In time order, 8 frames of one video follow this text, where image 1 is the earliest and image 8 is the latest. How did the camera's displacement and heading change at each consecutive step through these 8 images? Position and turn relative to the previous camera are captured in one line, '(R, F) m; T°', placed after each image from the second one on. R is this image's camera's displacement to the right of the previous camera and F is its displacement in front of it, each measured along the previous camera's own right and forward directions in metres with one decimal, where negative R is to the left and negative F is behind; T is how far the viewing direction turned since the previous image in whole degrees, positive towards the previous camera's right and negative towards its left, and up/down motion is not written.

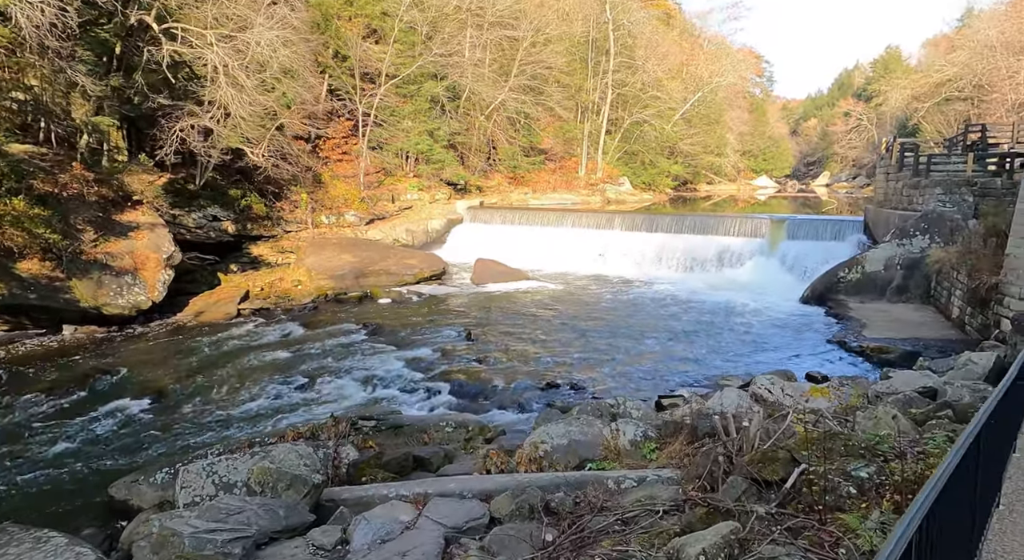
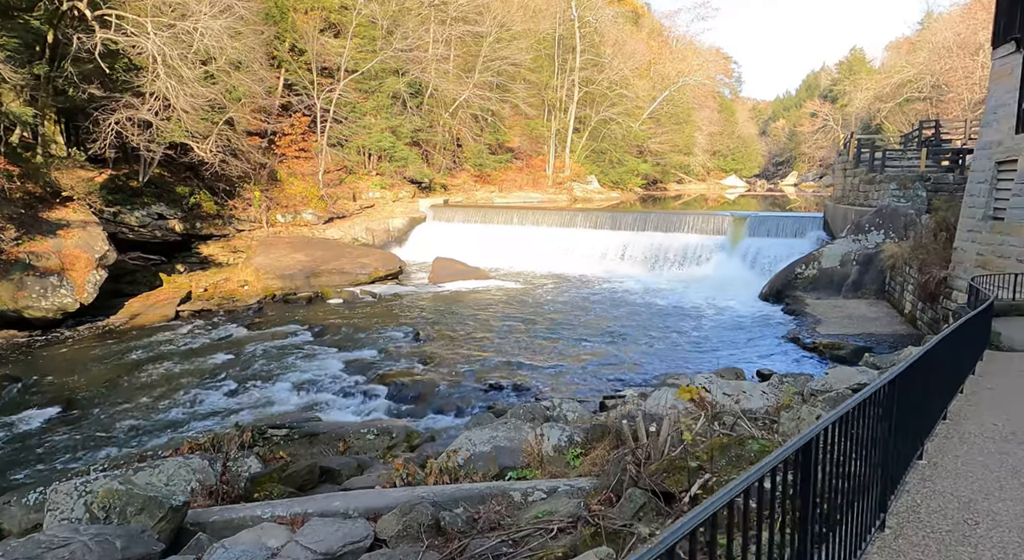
(+0.4, +0.4) m; +2°
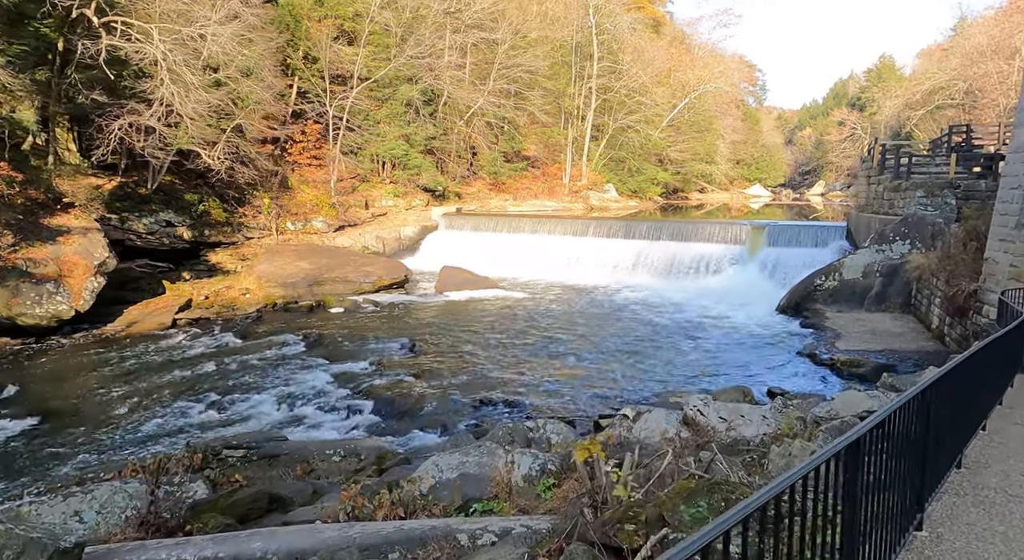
(+0.3, +0.4) m; -2°
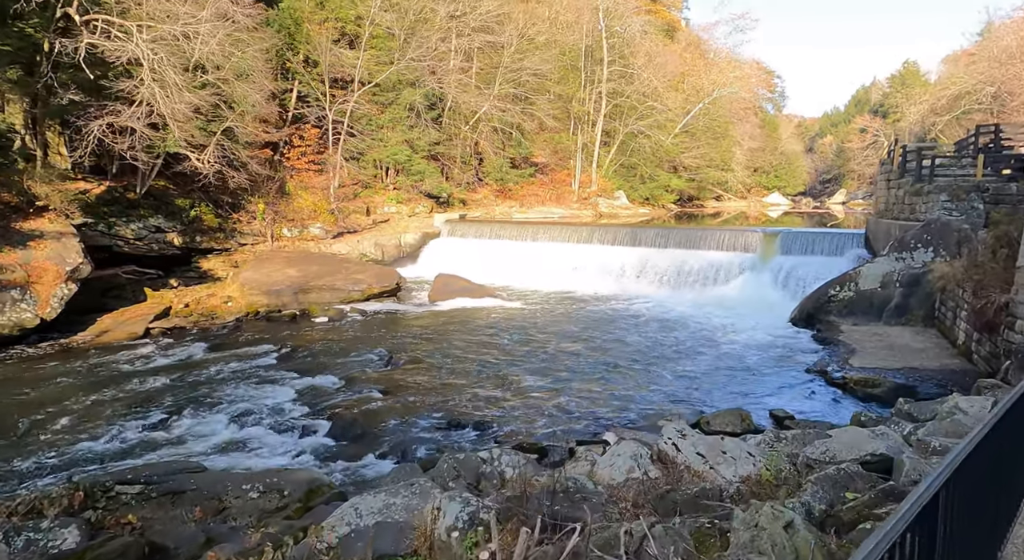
(+0.5, +0.7) m; -2°
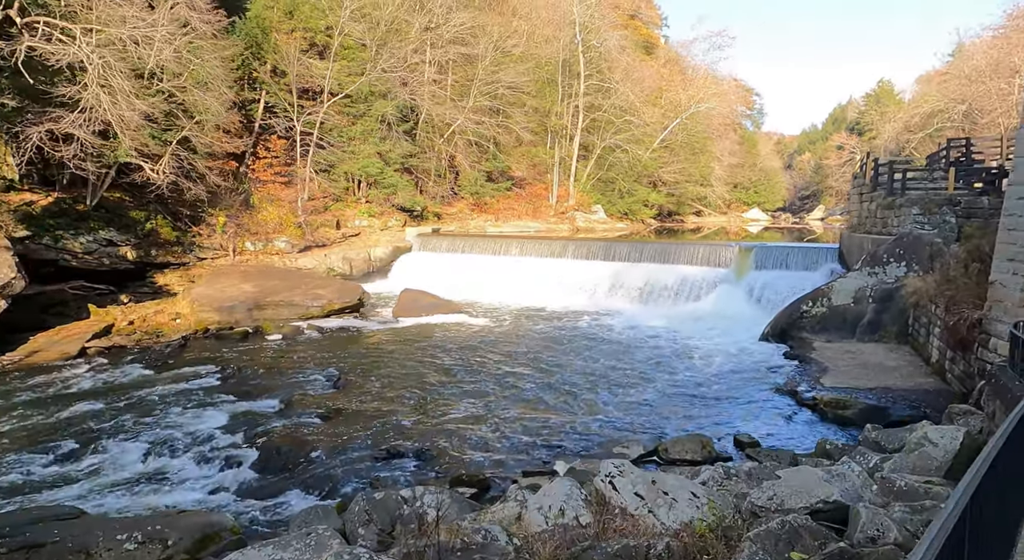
(+0.4, +0.5) m; +1°
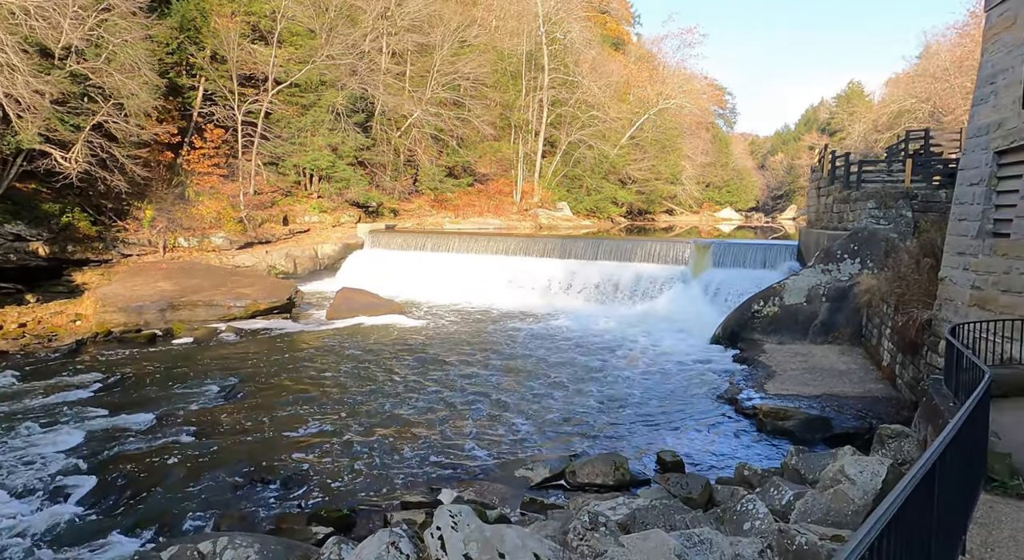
(+0.8, +0.8) m; +2°
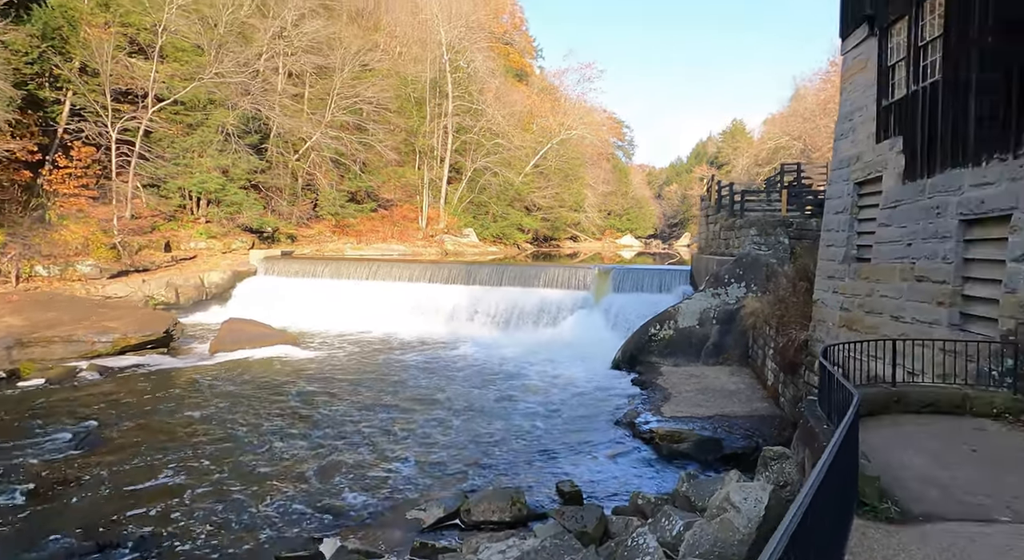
(+0.1, +0.2) m; +8°
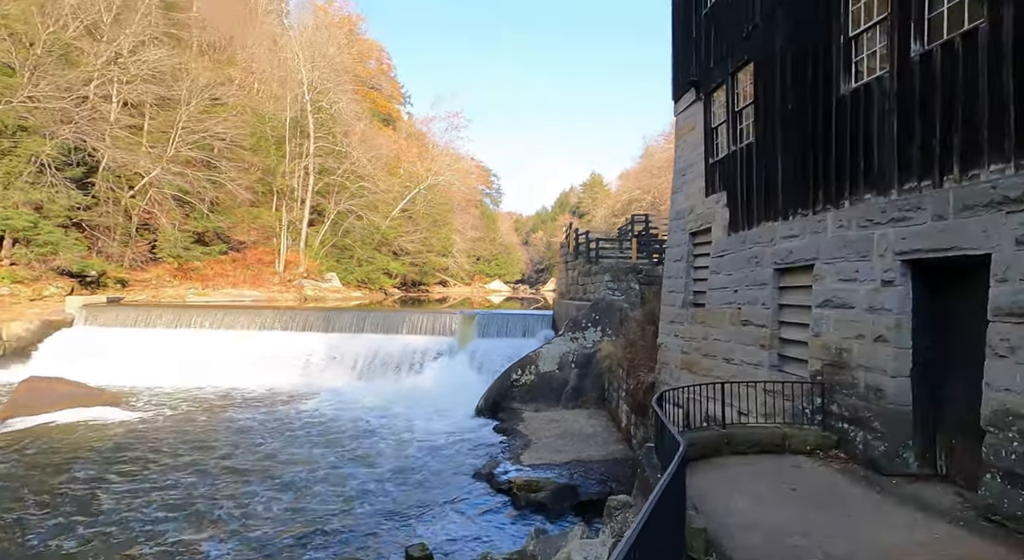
(+0.2, +0.1) m; +11°
